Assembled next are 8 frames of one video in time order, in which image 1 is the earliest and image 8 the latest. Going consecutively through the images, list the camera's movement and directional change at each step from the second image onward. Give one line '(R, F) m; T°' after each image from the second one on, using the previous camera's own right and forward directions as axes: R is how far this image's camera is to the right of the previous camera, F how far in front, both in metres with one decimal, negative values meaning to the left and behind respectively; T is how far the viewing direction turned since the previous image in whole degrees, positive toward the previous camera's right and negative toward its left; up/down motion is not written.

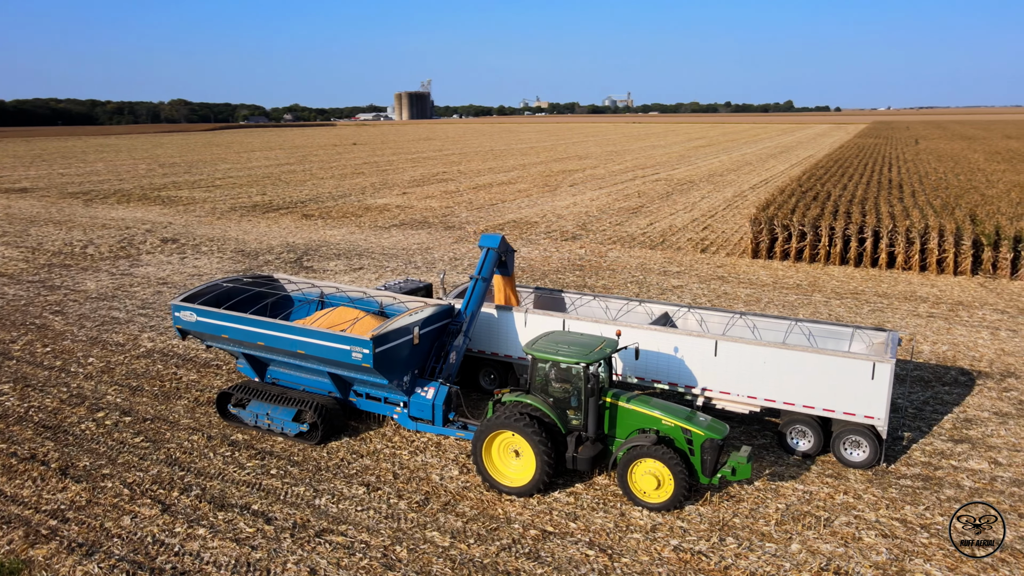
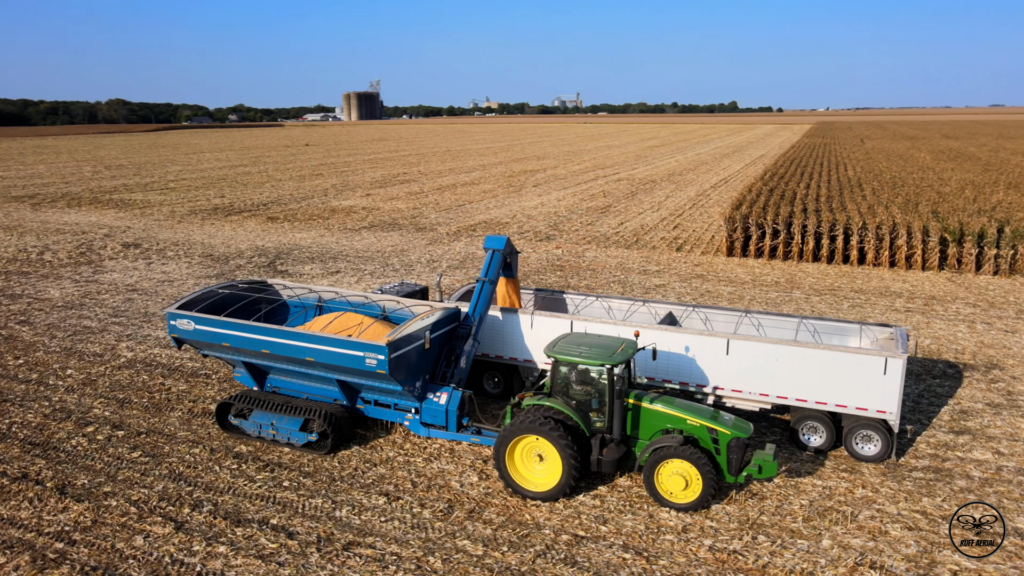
(-0.6, +0.1) m; +4°
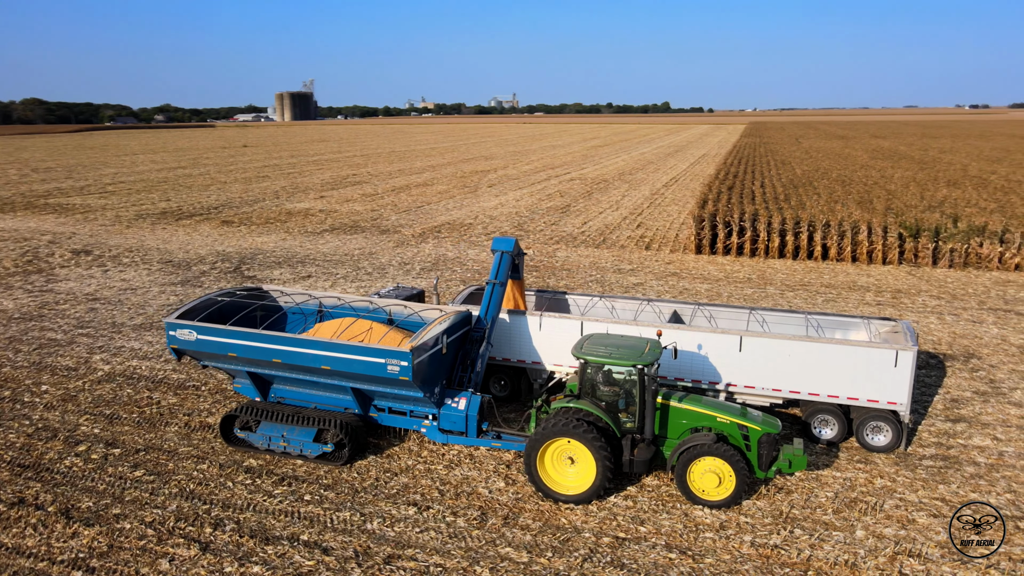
(-0.8, +0.1) m; +5°
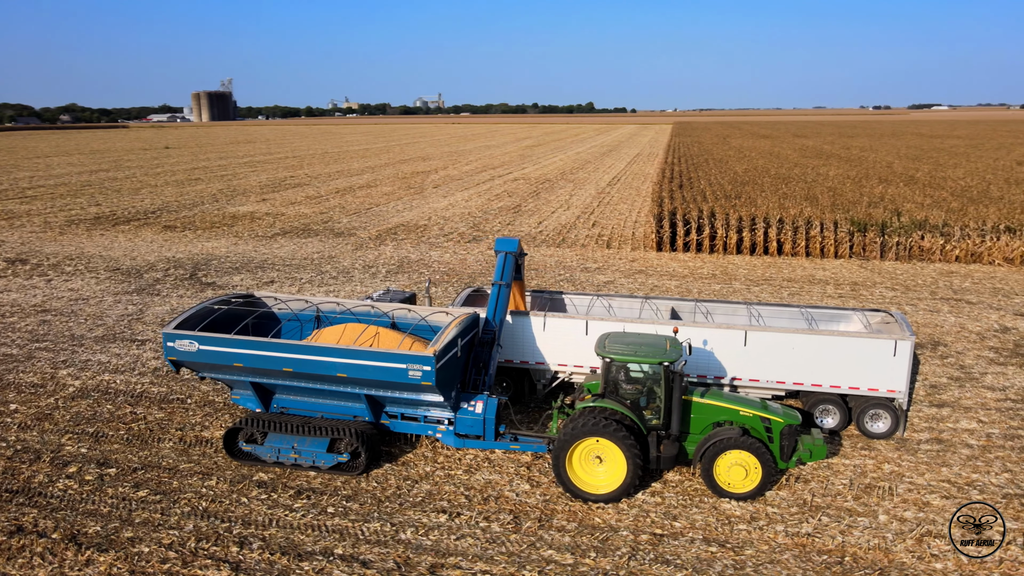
(-0.9, +0.1) m; +5°
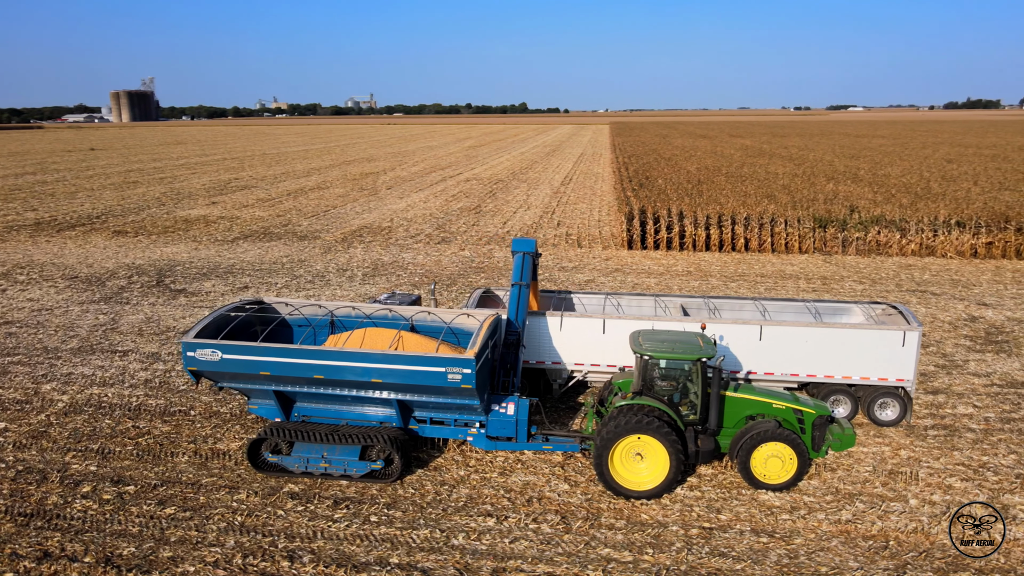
(-1.0, +0.1) m; +5°
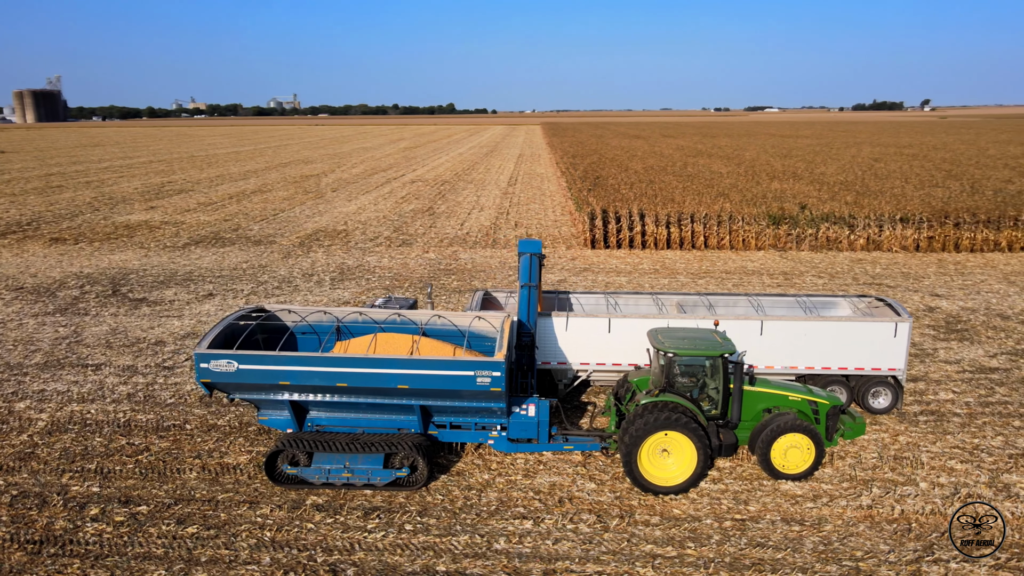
(-0.9, +0.1) m; +5°
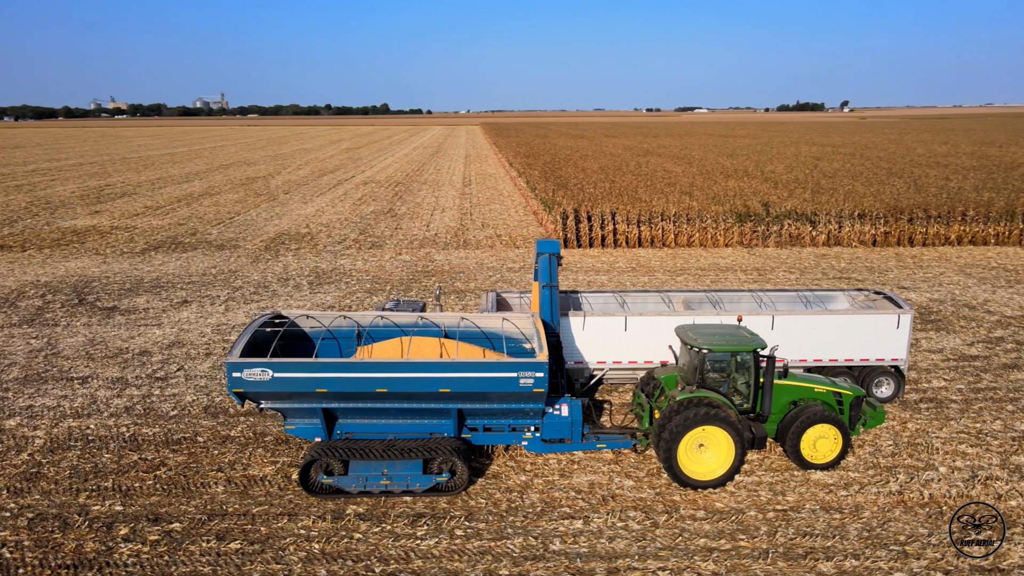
(-1.0, +0.1) m; +5°
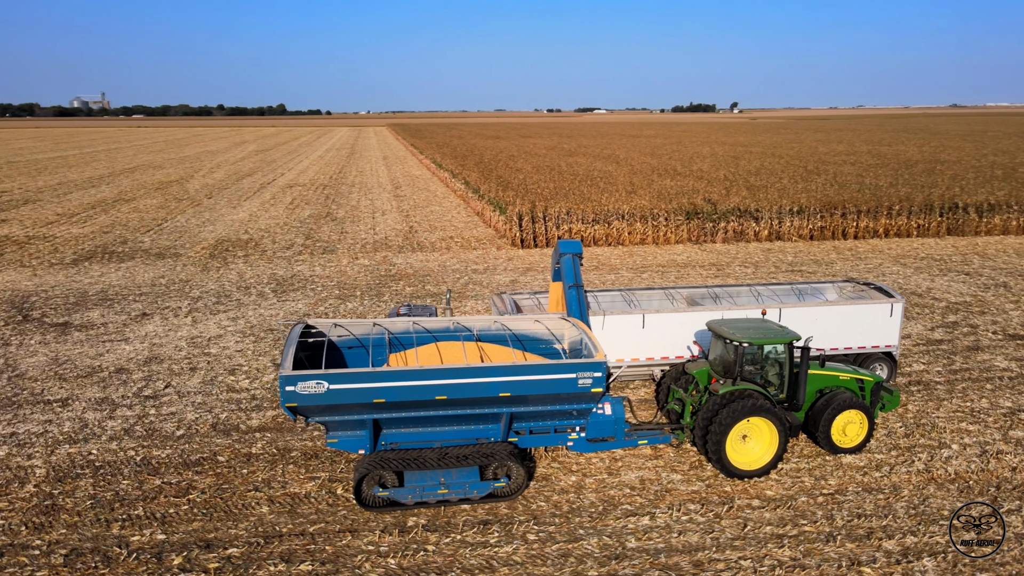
(-1.4, +0.1) m; +7°
